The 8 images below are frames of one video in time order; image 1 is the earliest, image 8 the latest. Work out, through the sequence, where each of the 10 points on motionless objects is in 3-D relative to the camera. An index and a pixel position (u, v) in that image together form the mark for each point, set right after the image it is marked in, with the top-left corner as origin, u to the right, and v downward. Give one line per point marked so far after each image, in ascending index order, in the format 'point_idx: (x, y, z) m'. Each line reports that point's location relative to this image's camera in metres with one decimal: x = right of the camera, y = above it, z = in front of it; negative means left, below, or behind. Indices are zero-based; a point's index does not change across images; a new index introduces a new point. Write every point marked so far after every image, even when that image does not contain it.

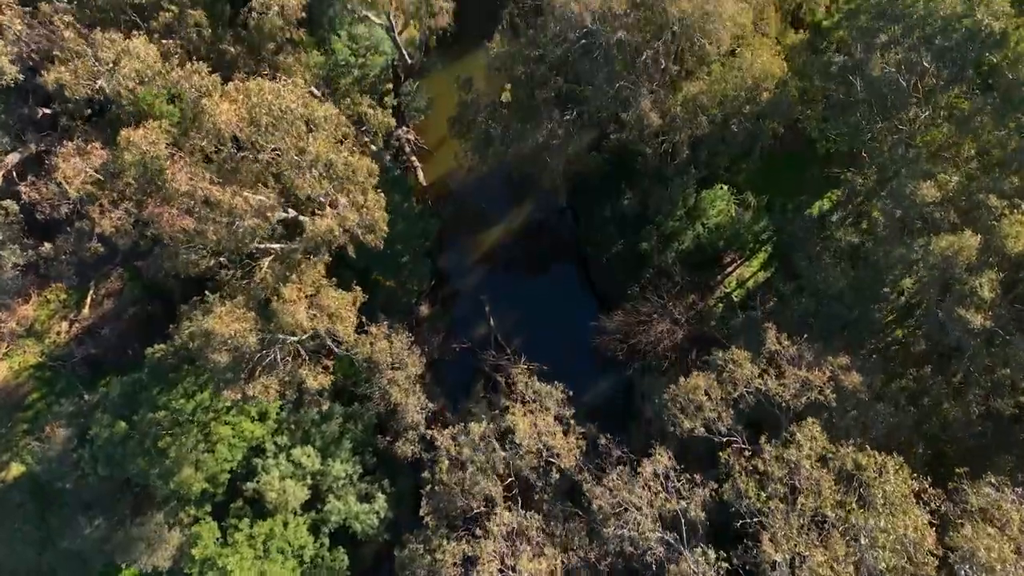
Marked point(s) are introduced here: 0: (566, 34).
0: (+0.7, +3.5, +19.2) m
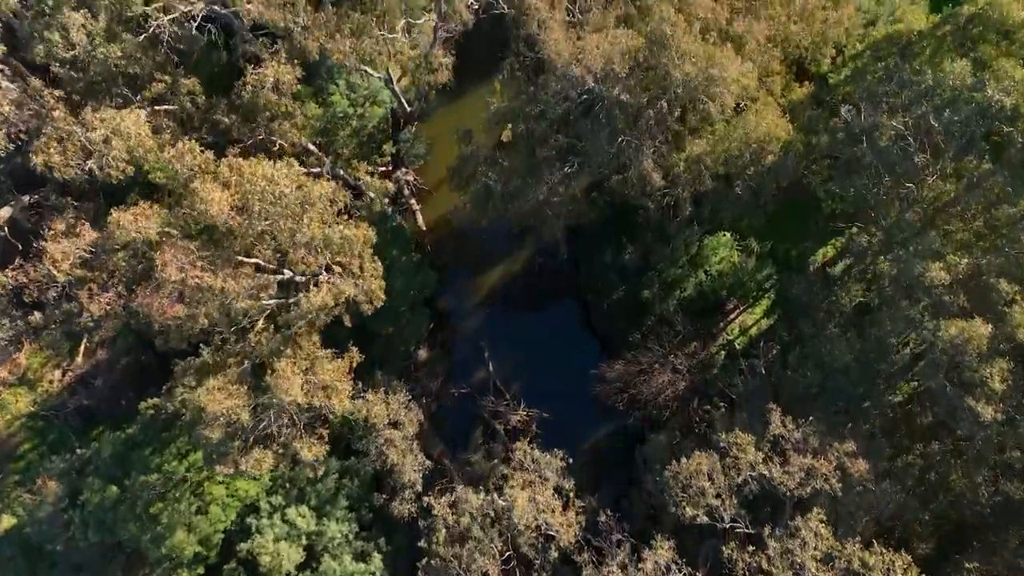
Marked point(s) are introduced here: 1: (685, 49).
0: (+0.7, +2.6, +18.9) m
1: (+2.2, +3.0, +18.0) m
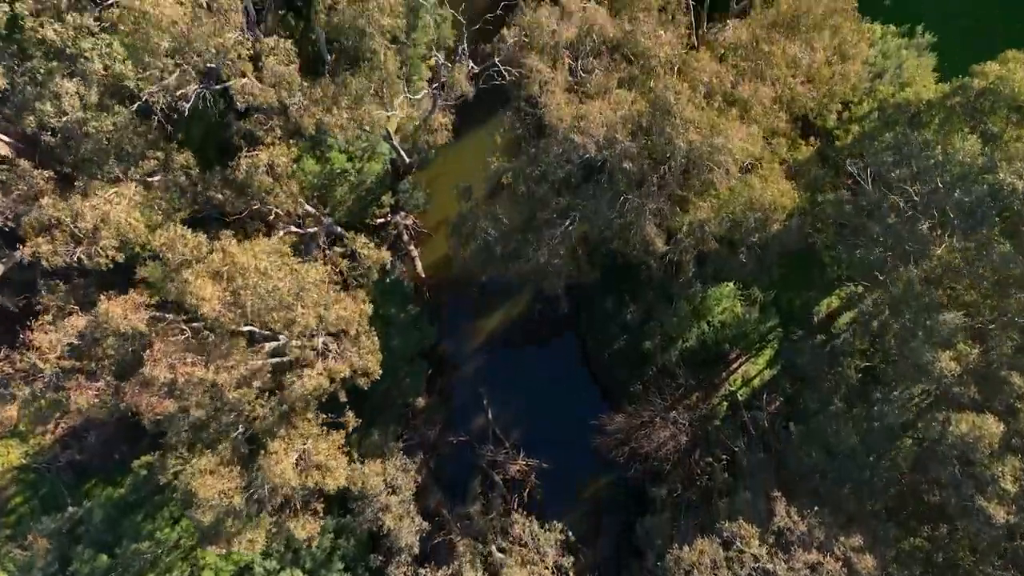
0: (+0.7, +1.7, +18.6) m
1: (+2.2, +2.1, +17.7) m
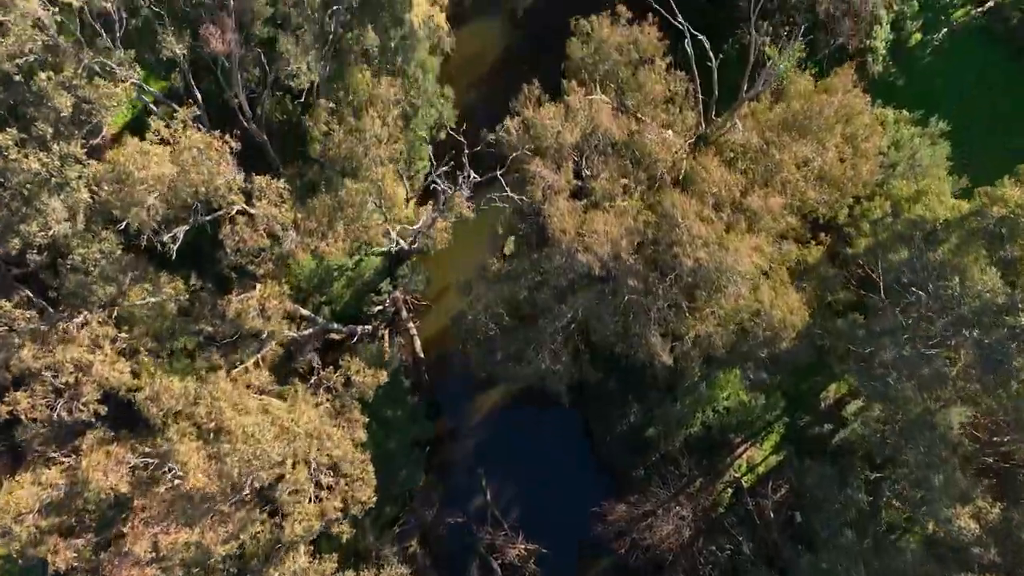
0: (+0.8, +0.3, +18.0) m
1: (+2.3, +0.6, +17.1) m
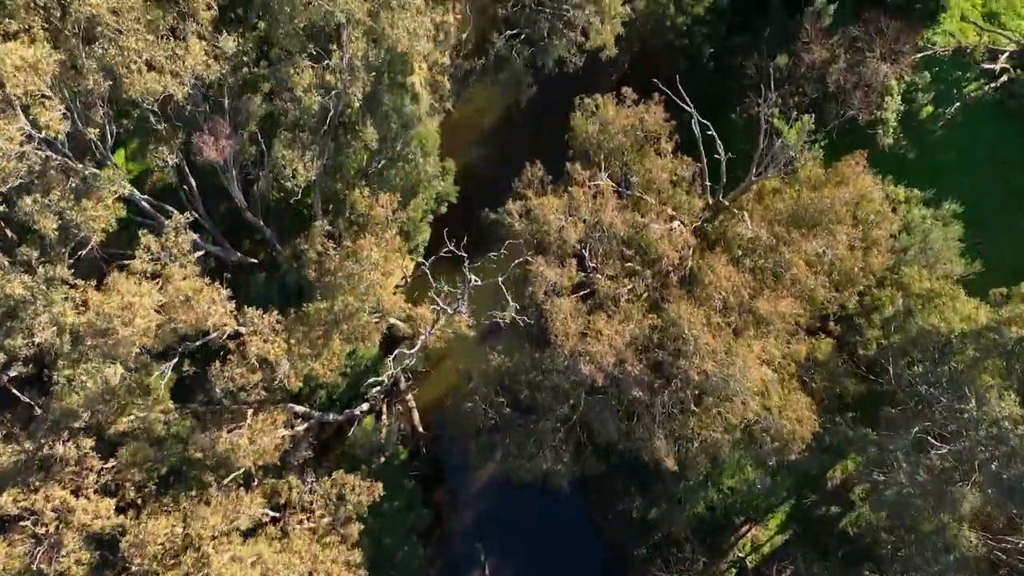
0: (+0.8, -1.0, +17.5) m
1: (+2.3, -0.7, +16.6) m
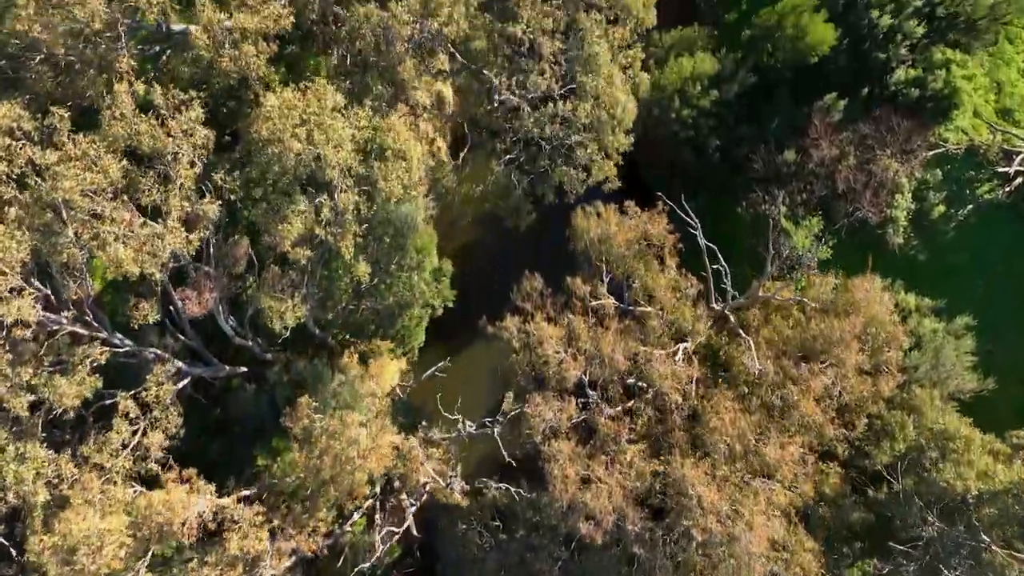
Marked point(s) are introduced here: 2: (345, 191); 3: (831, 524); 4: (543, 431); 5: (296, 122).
0: (+0.7, -2.8, +16.8) m
1: (+2.2, -2.4, +15.9) m
2: (-1.7, +1.0, +14.4) m
3: (+4.3, -3.2, +19.0) m
4: (+0.4, -1.7, +17.2) m
5: (-2.1, +1.6, +13.6) m
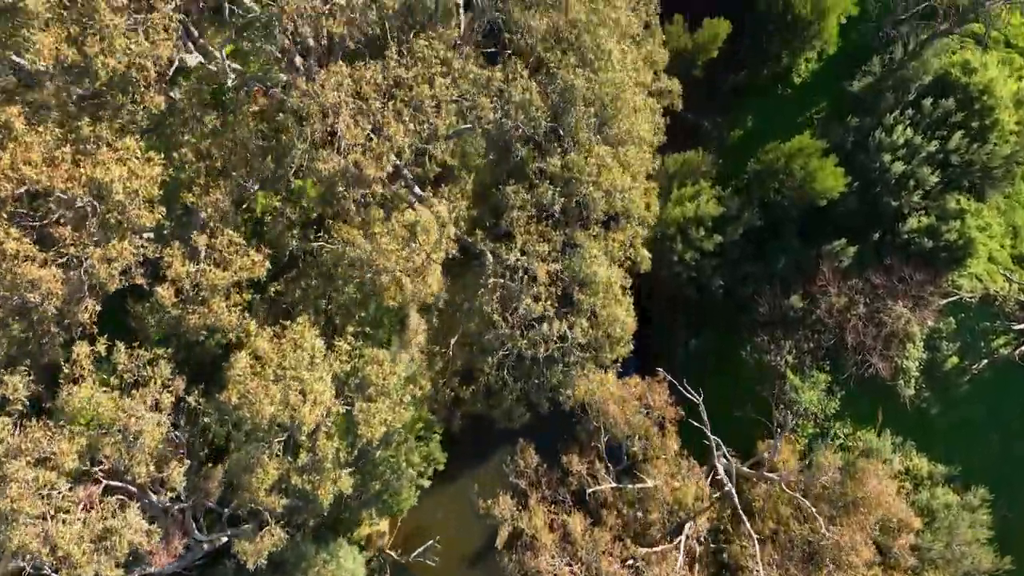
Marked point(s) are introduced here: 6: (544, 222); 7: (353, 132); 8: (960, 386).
0: (+0.6, -5.2, +15.8) m
1: (+2.1, -4.9, +14.9) m
2: (-1.8, -1.4, +13.5) m
3: (+4.2, -5.7, +18.0) m
4: (+0.3, -4.2, +16.2) m
5: (-2.2, -0.8, +12.6) m
6: (+0.3, +0.7, +14.7) m
7: (-1.4, +1.4, +12.5) m
8: (+7.2, -1.6, +22.6) m
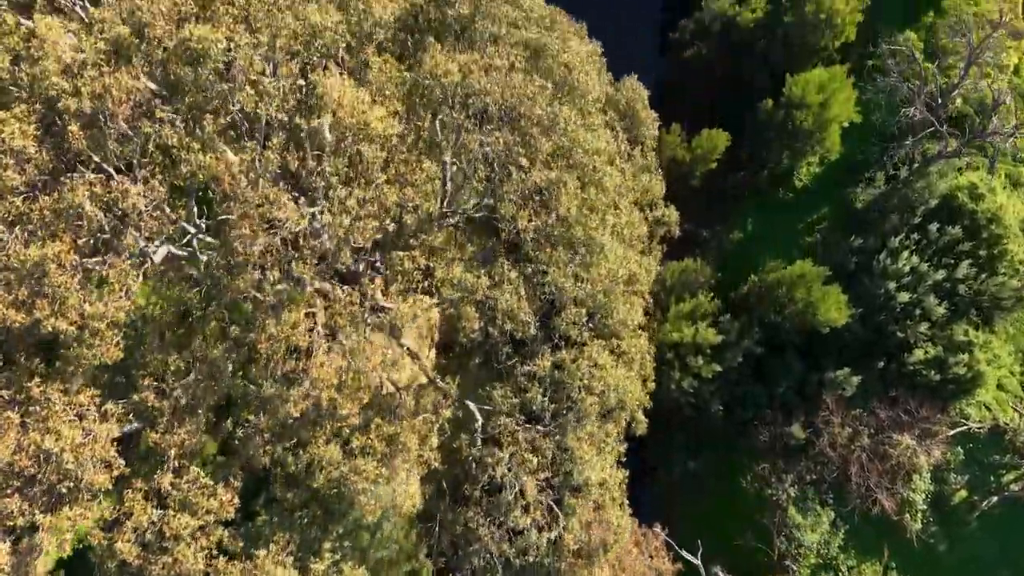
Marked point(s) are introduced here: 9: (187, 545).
0: (+0.5, -7.3, +14.9) m
1: (+2.0, -7.0, +14.0) m
2: (-1.9, -3.5, +12.6) m
3: (+4.1, -7.8, +17.1) m
4: (+0.2, -6.3, +15.3) m
5: (-2.3, -2.9, +11.8) m
6: (+0.2, -1.4, +13.9) m
7: (-1.6, -0.7, +11.7) m
8: (+7.1, -3.7, +21.7) m
9: (-2.7, -2.1, +11.6) m
